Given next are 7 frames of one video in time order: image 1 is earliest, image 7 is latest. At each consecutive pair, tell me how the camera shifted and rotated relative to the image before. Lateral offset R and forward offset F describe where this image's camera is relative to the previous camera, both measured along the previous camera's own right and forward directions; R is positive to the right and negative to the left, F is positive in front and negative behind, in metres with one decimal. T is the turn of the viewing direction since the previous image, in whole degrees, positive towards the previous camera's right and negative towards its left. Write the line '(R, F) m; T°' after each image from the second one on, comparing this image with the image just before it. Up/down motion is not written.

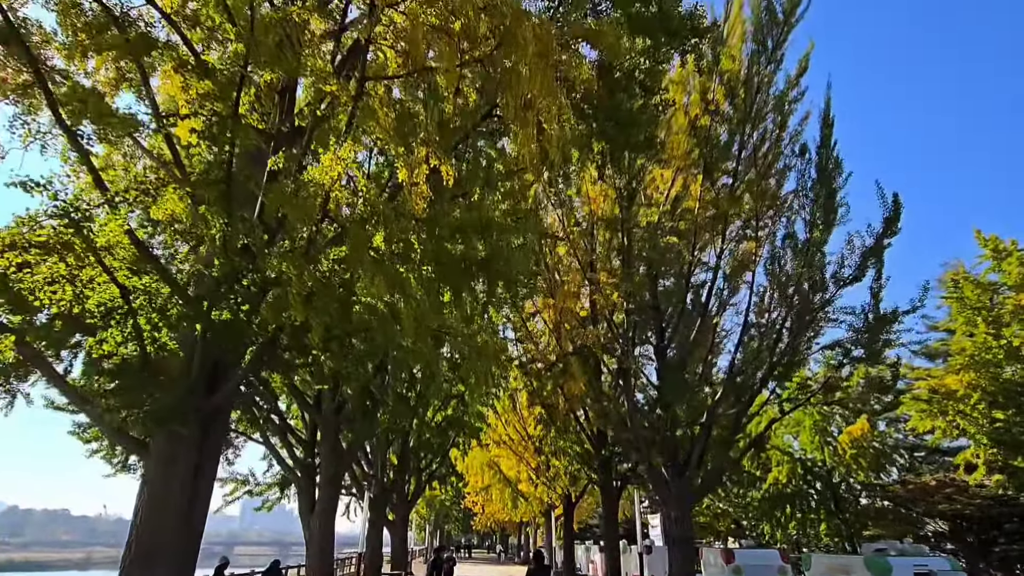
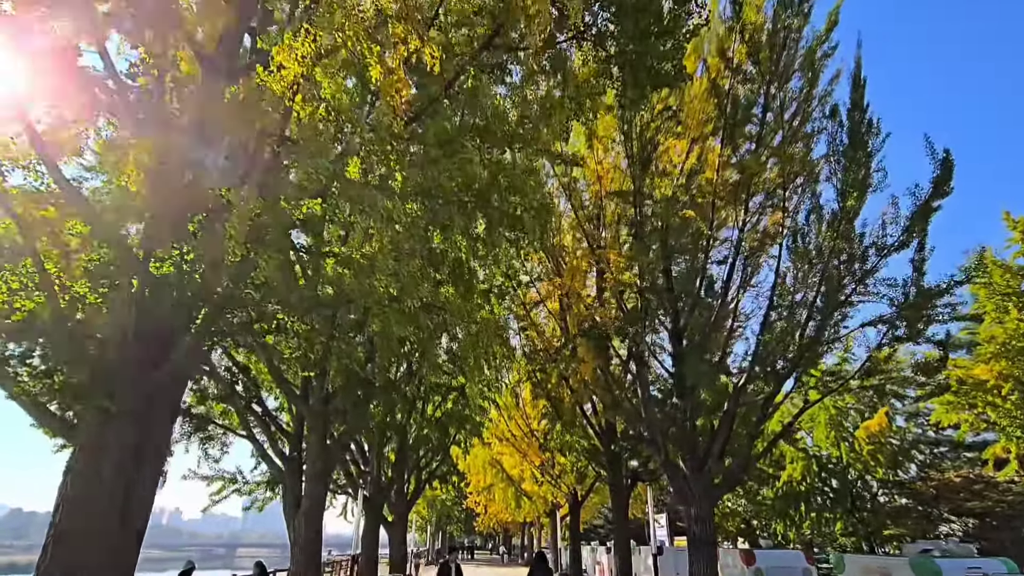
(0.0, +0.8) m; 0°
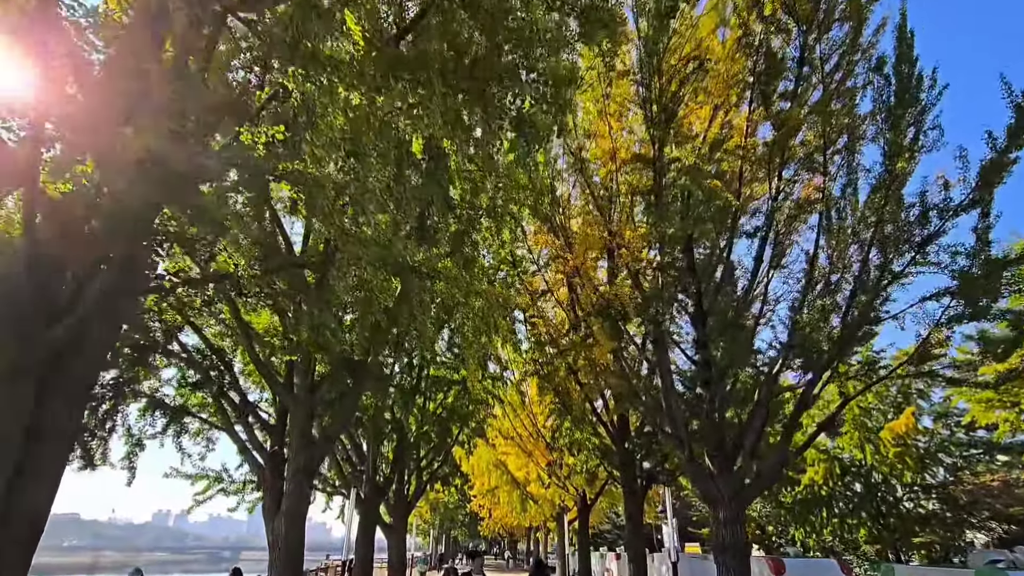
(0.0, +0.9) m; -1°
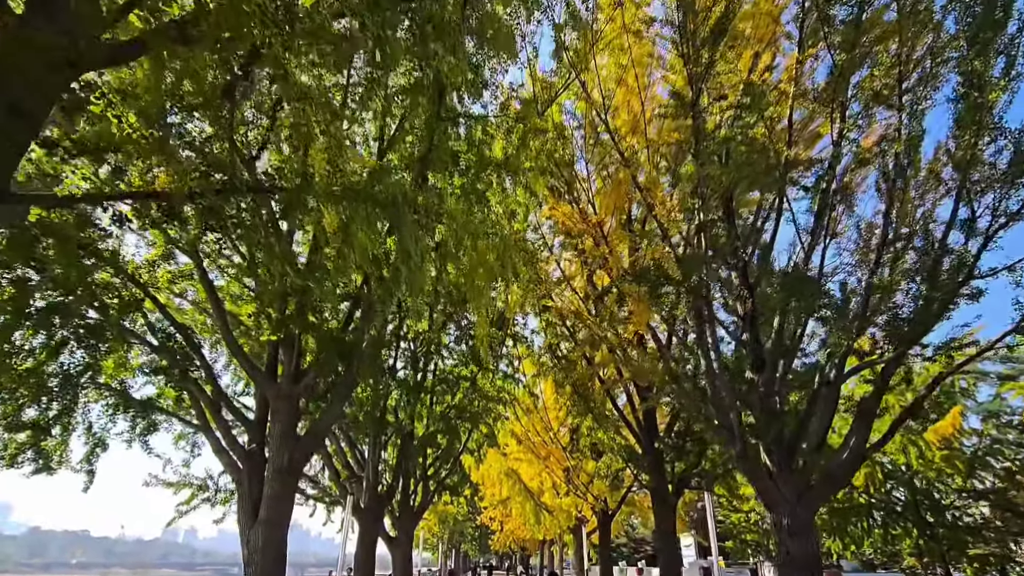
(-0.1, +1.2) m; -1°
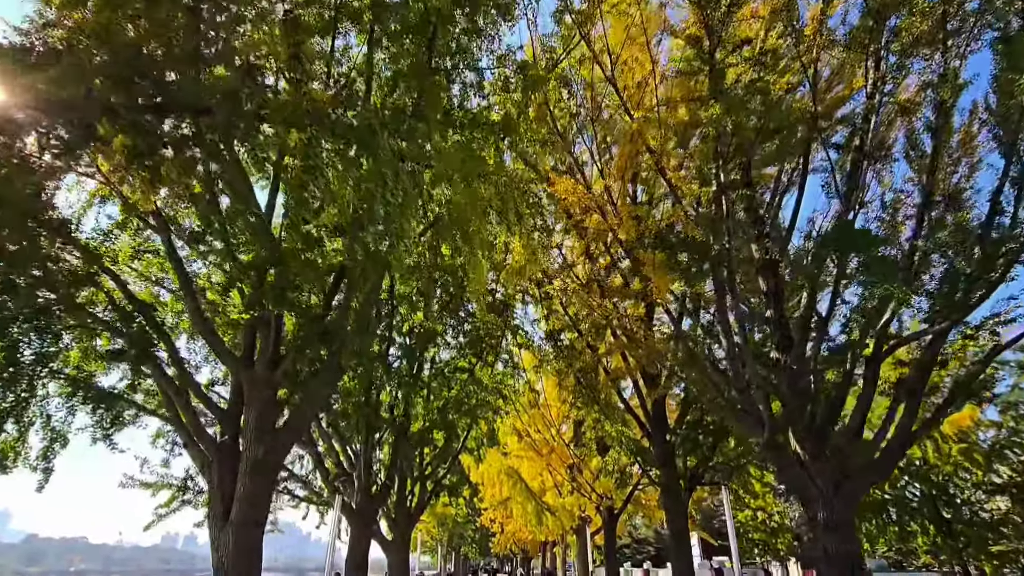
(0.0, +0.7) m; 0°
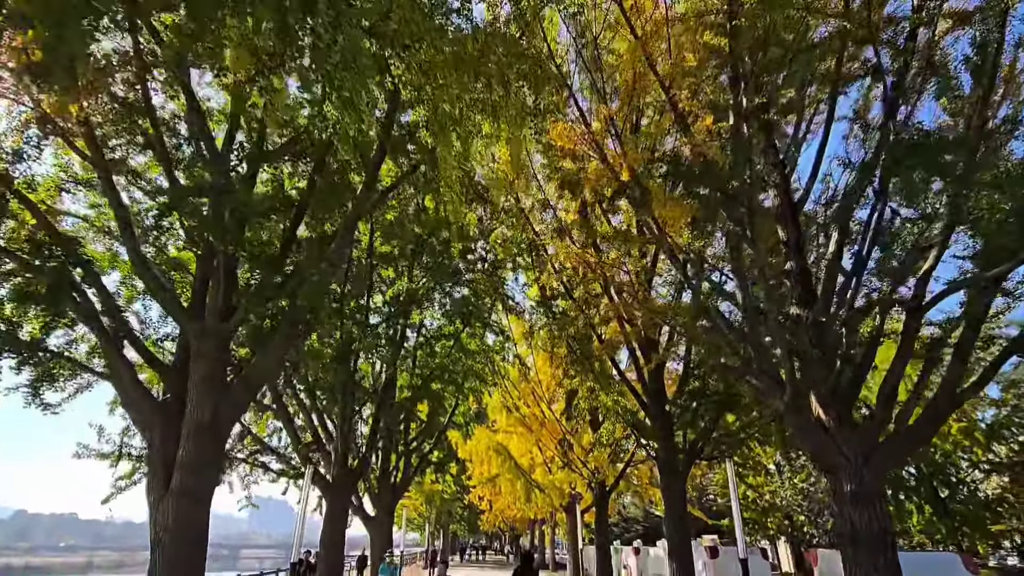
(+0.1, +0.8) m; +1°
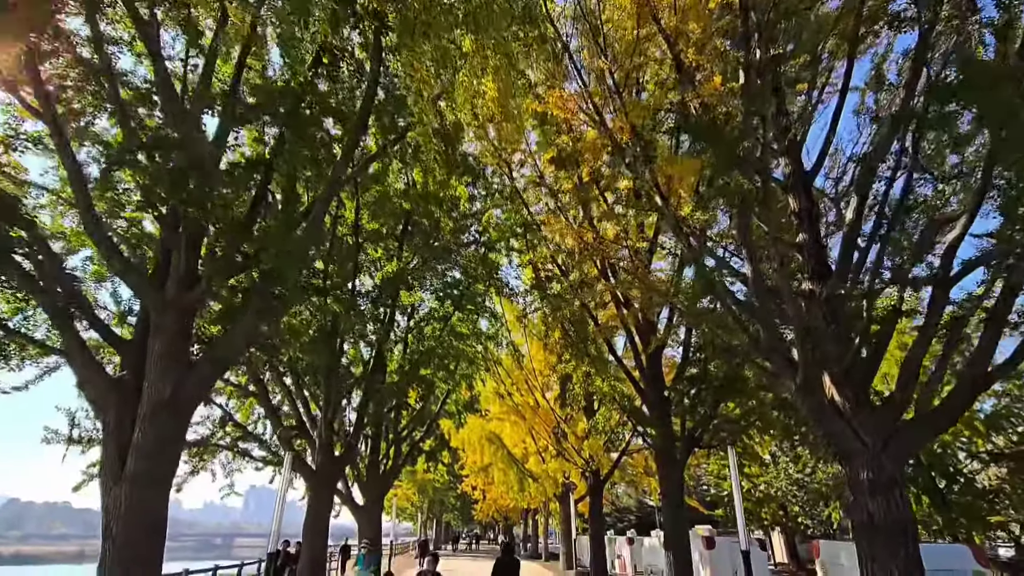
(+0.1, +0.5) m; +1°
